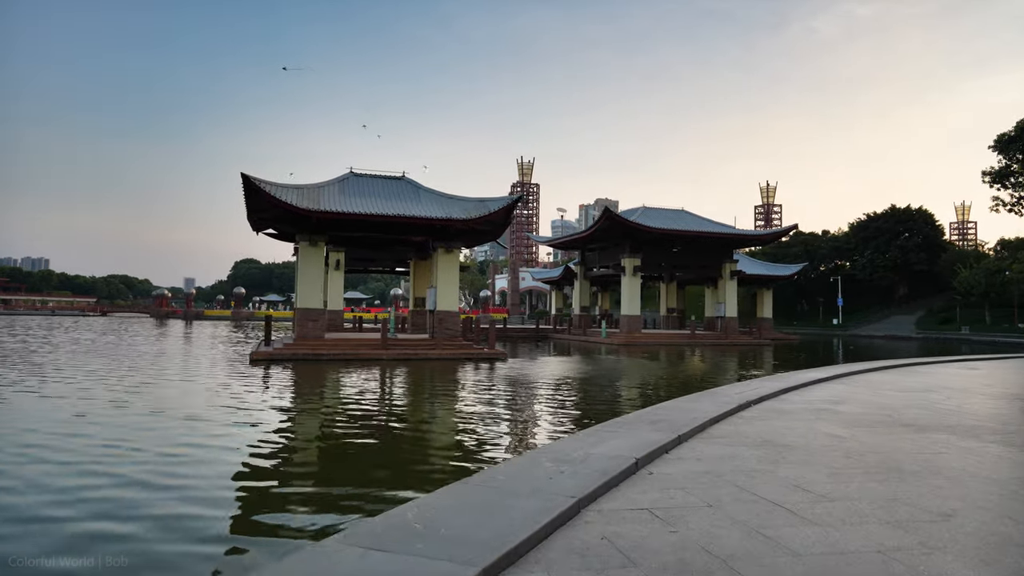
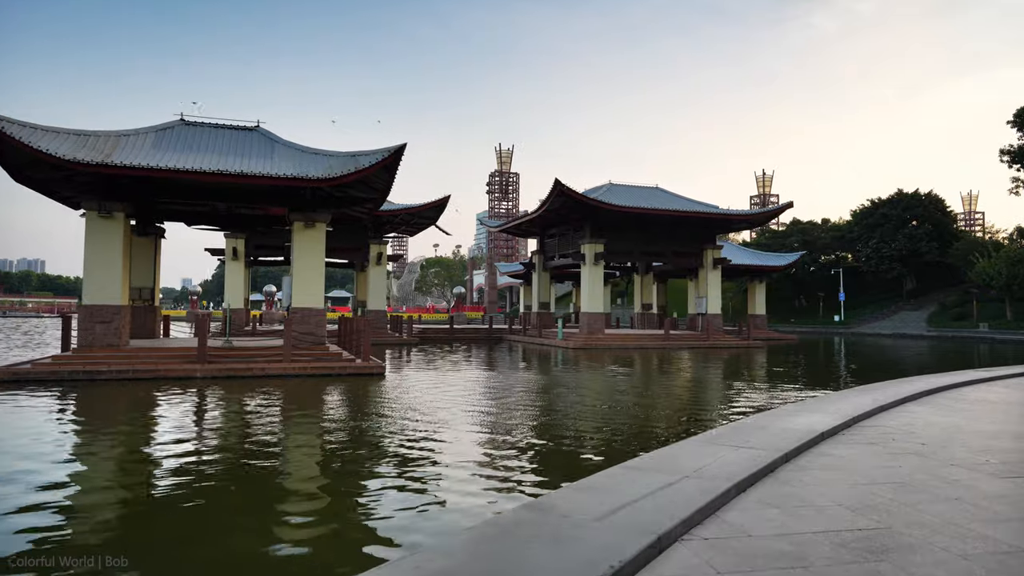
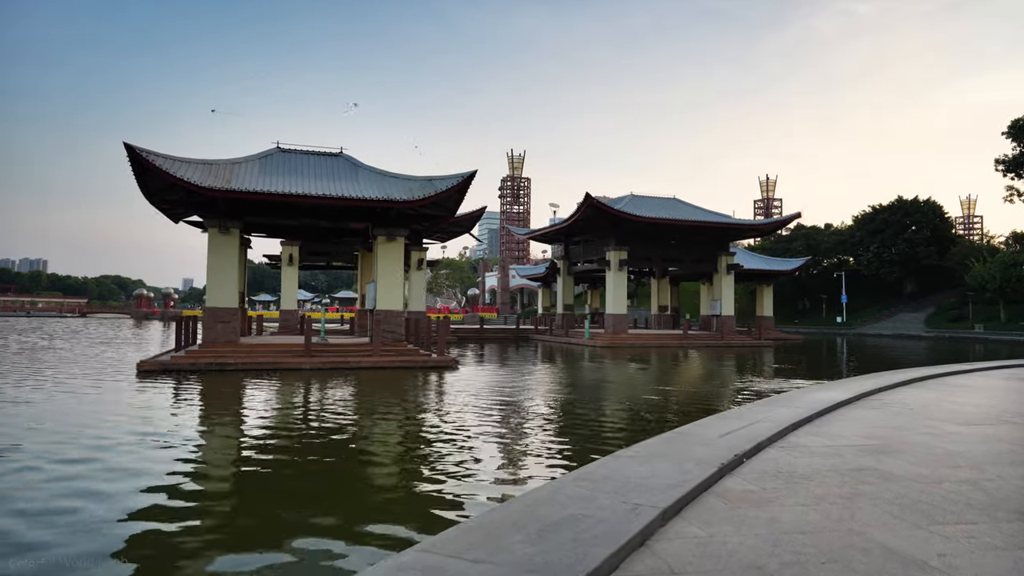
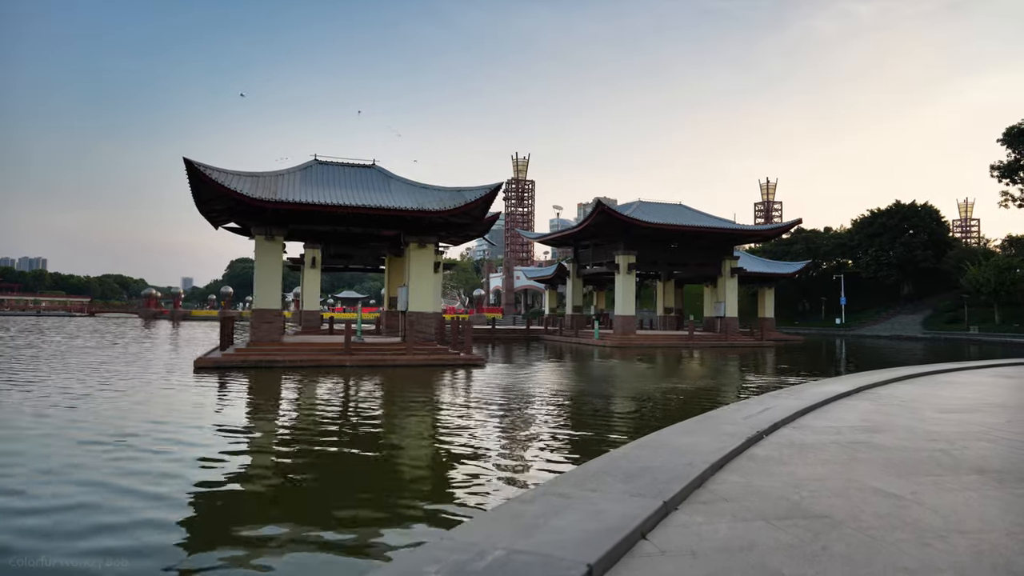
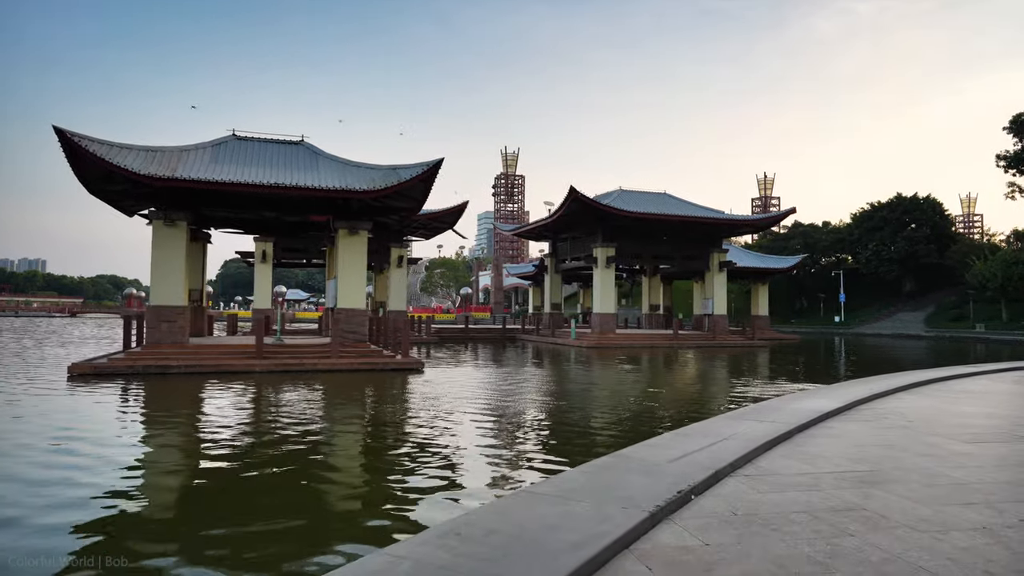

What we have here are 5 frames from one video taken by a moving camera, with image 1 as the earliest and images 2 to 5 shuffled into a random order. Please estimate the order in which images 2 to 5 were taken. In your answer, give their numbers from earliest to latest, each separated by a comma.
4, 3, 5, 2
